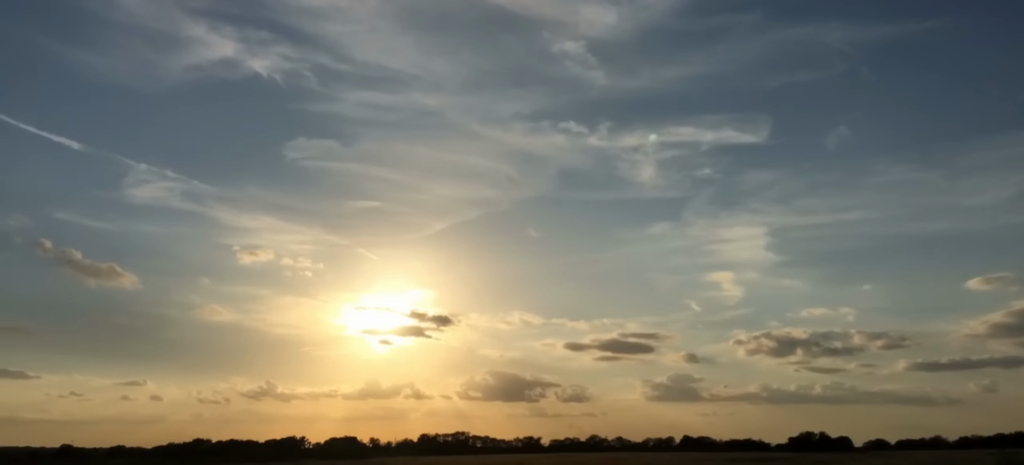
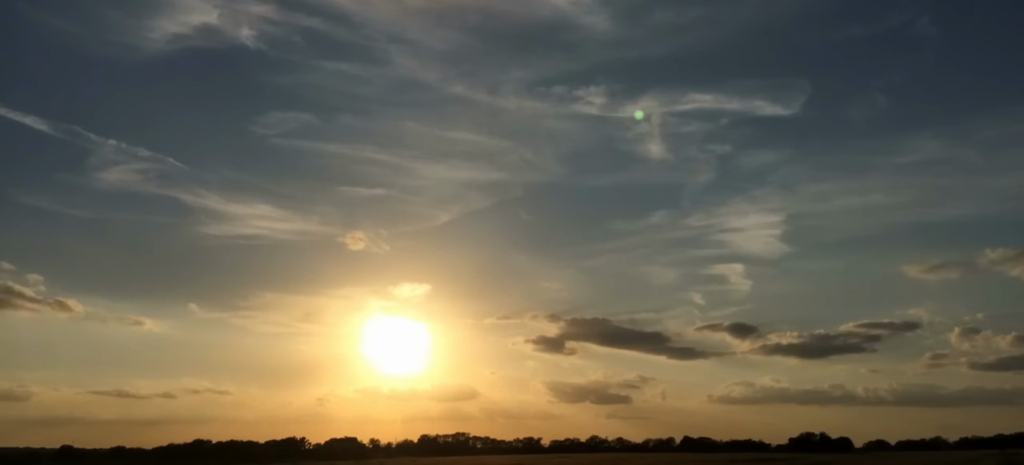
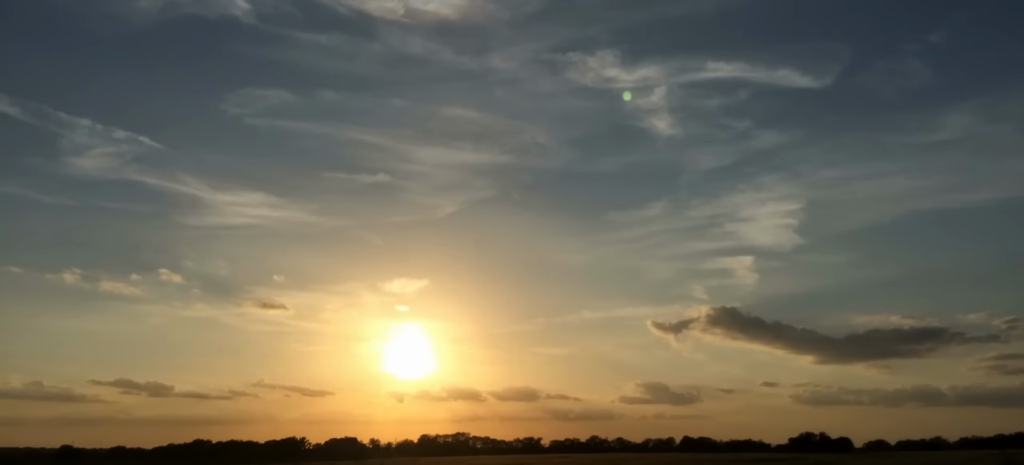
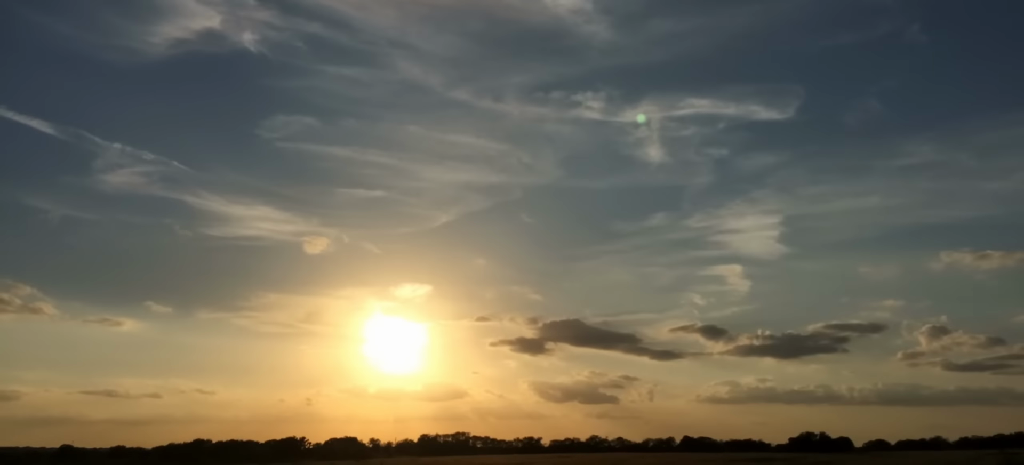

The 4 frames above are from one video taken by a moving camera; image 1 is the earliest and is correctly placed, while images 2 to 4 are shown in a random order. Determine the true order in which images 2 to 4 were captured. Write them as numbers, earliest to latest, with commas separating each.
4, 2, 3
